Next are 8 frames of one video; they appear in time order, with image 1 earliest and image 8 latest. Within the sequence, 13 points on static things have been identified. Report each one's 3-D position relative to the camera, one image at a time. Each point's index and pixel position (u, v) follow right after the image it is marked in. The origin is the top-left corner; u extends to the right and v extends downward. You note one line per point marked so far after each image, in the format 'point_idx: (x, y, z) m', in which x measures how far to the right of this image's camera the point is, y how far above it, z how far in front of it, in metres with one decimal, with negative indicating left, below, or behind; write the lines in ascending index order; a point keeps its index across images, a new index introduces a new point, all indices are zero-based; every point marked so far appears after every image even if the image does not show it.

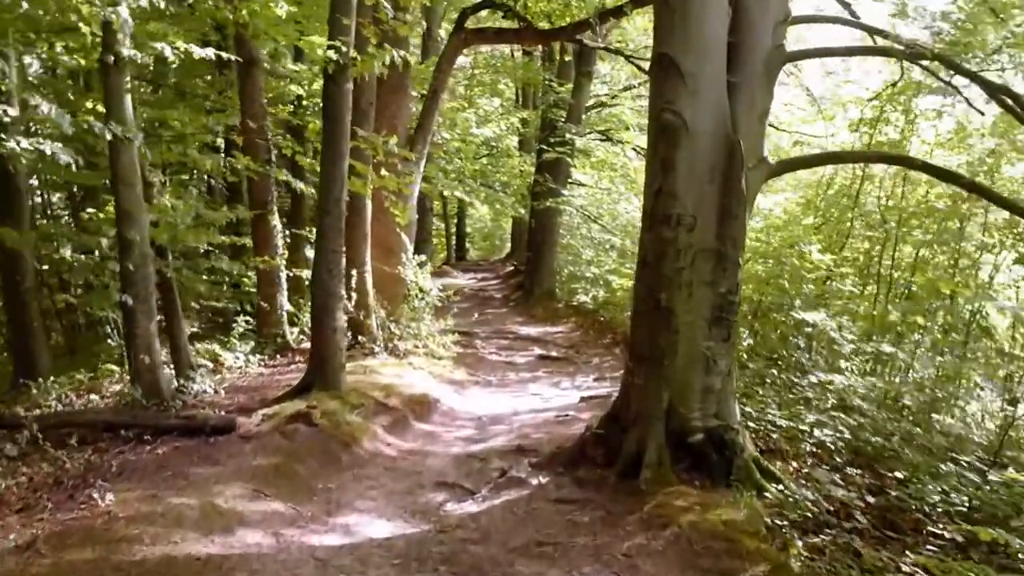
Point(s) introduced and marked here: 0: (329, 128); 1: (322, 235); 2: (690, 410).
0: (-1.1, +0.9, +7.8) m
1: (-1.1, +0.3, +7.9) m
2: (+0.9, -0.6, +6.6) m
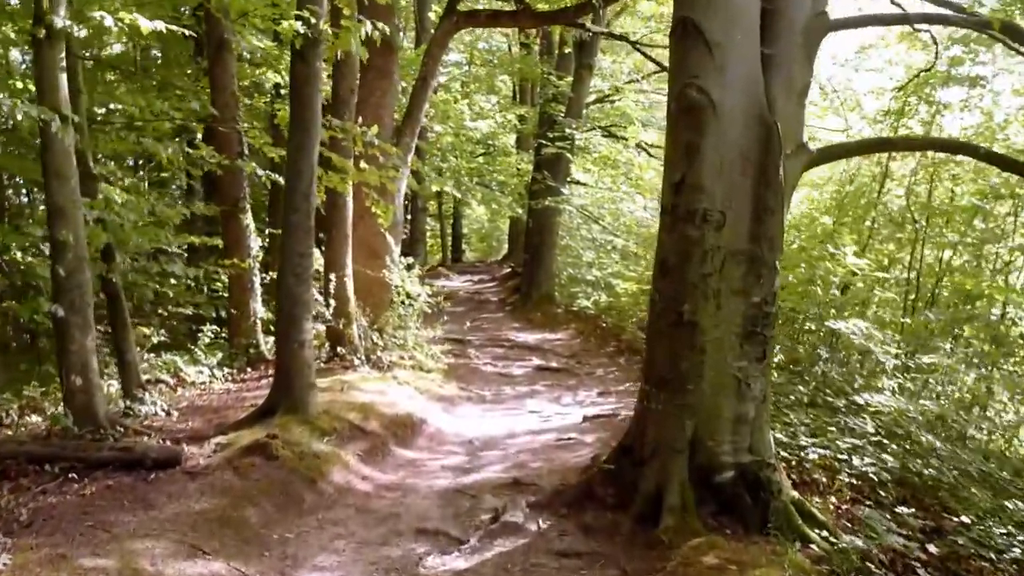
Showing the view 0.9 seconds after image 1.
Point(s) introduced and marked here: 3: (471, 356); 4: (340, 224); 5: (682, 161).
0: (-1.1, +0.9, +6.8) m
1: (-1.2, +0.3, +6.8) m
2: (+0.9, -0.6, +5.5) m
3: (-0.4, -0.6, +12.4) m
4: (-1.3, +0.5, +9.6) m
5: (+0.7, +0.5, +5.5) m
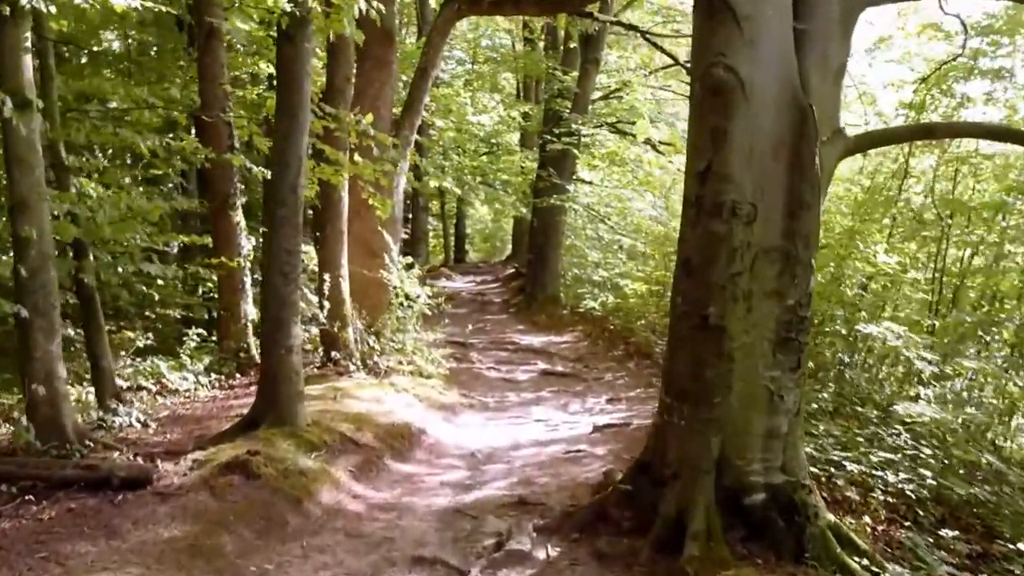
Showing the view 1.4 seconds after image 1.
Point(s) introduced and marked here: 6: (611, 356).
0: (-1.1, +0.9, +6.2) m
1: (-1.1, +0.3, +6.3) m
2: (+0.9, -0.6, +5.0) m
3: (-0.4, -0.6, +11.8) m
4: (-1.2, +0.5, +9.0) m
5: (+0.7, +0.5, +5.0) m
6: (+1.0, -0.7, +13.0) m
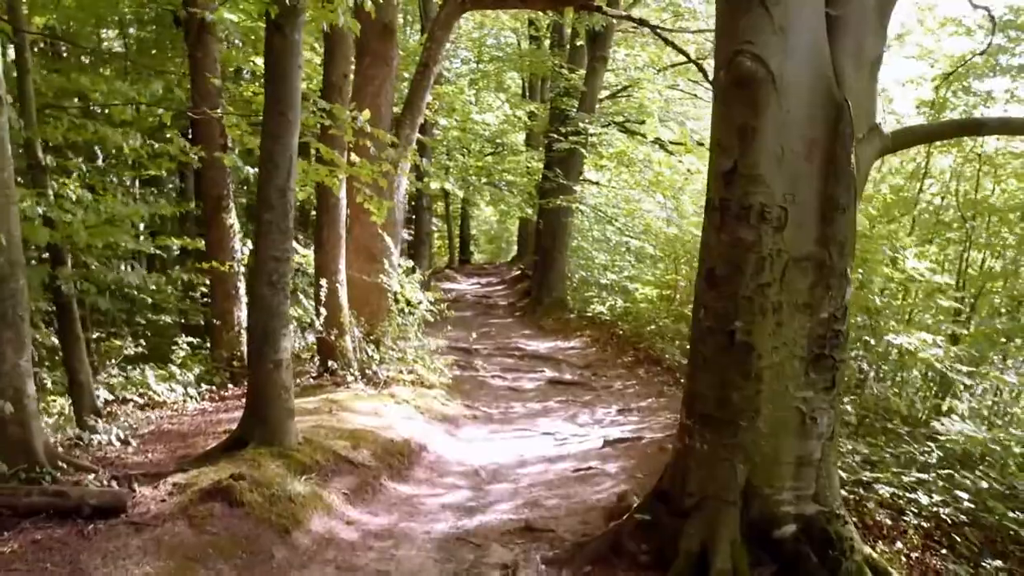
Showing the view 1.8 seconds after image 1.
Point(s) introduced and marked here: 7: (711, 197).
0: (-1.1, +0.9, +5.8) m
1: (-1.1, +0.2, +5.8) m
2: (+0.9, -0.7, +4.5) m
3: (-0.3, -0.7, +11.4) m
4: (-1.2, +0.4, +8.6) m
5: (+0.8, +0.5, +4.5) m
6: (+1.0, -0.7, +12.5) m
7: (+0.7, +0.3, +4.7) m
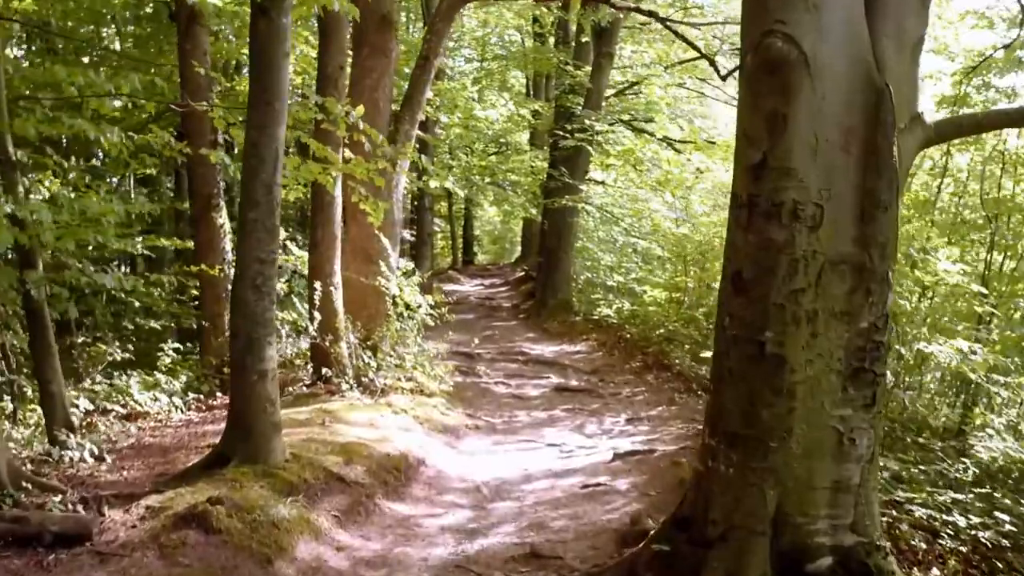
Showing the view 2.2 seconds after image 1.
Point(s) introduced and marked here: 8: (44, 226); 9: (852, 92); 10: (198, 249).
0: (-1.0, +0.8, +5.4) m
1: (-1.1, +0.2, +5.4) m
2: (+0.9, -0.7, +4.1) m
3: (-0.3, -0.7, +10.9) m
4: (-1.2, +0.4, +8.1) m
5: (+0.8, +0.5, +4.1) m
6: (+1.1, -0.7, +12.1) m
7: (+0.7, +0.3, +4.2) m
8: (-2.2, +0.3, +6.2) m
9: (+1.0, +0.6, +4.0) m
10: (-2.1, +0.3, +9.0) m
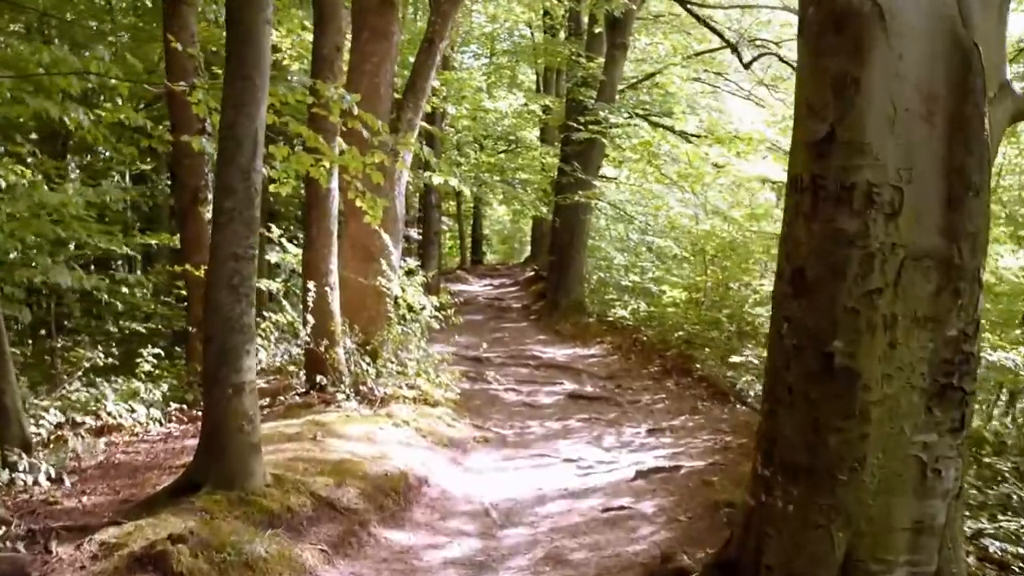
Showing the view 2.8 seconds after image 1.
0: (-1.0, +0.8, +4.7) m
1: (-1.0, +0.2, +4.7) m
2: (+1.0, -0.7, +3.4) m
3: (-0.2, -0.7, +10.2) m
4: (-1.1, +0.4, +7.5) m
5: (+0.8, +0.5, +3.4) m
6: (+1.2, -0.7, +11.4) m
7: (+0.8, +0.3, +3.5) m
8: (-2.1, +0.3, +5.5) m
9: (+1.1, +0.6, +3.3) m
10: (-2.1, +0.3, +8.3) m
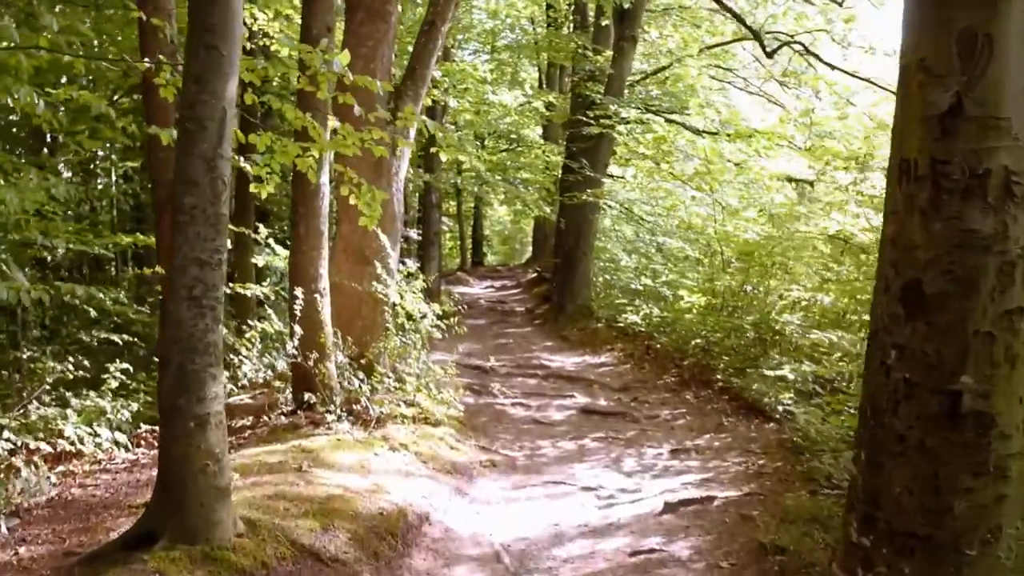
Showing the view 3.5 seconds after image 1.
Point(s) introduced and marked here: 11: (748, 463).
0: (-0.9, +0.8, +3.9) m
1: (-1.0, +0.2, +3.9) m
2: (+1.0, -0.7, +2.6) m
3: (-0.1, -0.7, +9.5) m
4: (-1.0, +0.4, +6.7) m
5: (+0.9, +0.4, +2.6) m
6: (+1.2, -0.8, +10.6) m
7: (+0.8, +0.3, +2.7) m
8: (-2.1, +0.3, +4.7) m
9: (+1.1, +0.6, +2.5) m
10: (-2.0, +0.2, +7.5) m
11: (+1.3, -1.0, +7.4) m
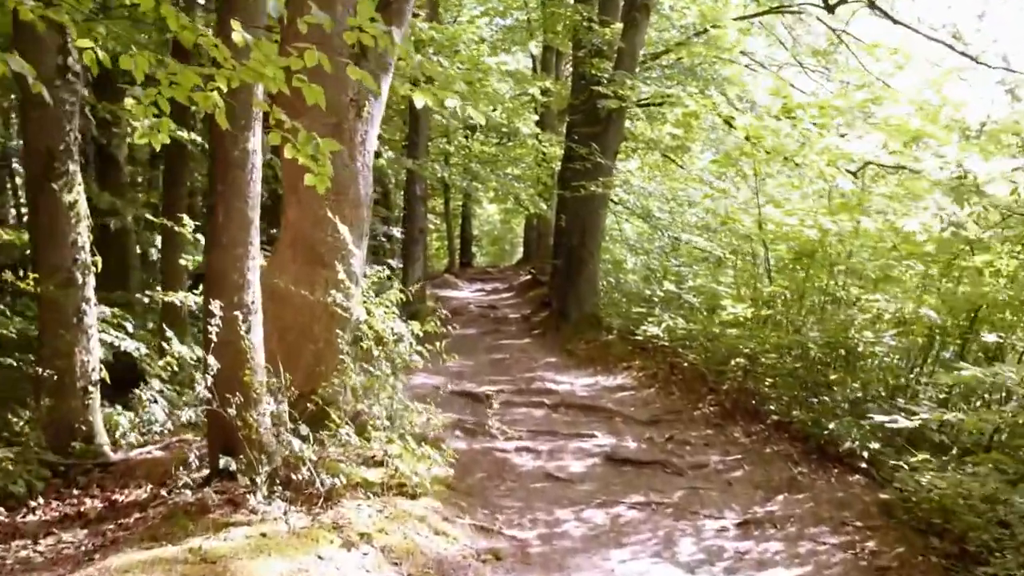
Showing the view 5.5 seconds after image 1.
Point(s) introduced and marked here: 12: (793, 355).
0: (-0.9, +0.8, +1.7) m
1: (-0.9, +0.1, +1.8) m
2: (+1.1, -0.8, +0.4) m
3: (-0.1, -0.8, +7.3) m
4: (-1.0, +0.3, +4.5) m
5: (+1.0, +0.4, +0.5) m
6: (+1.2, -0.8, +8.5) m
7: (+0.9, +0.2, +0.6) m
8: (-2.0, +0.2, +2.5) m
9: (+1.2, +0.5, +0.4) m
10: (-2.0, +0.2, +5.4) m
11: (+1.4, -1.0, +5.2) m
12: (+1.8, -0.4, +8.5) m
